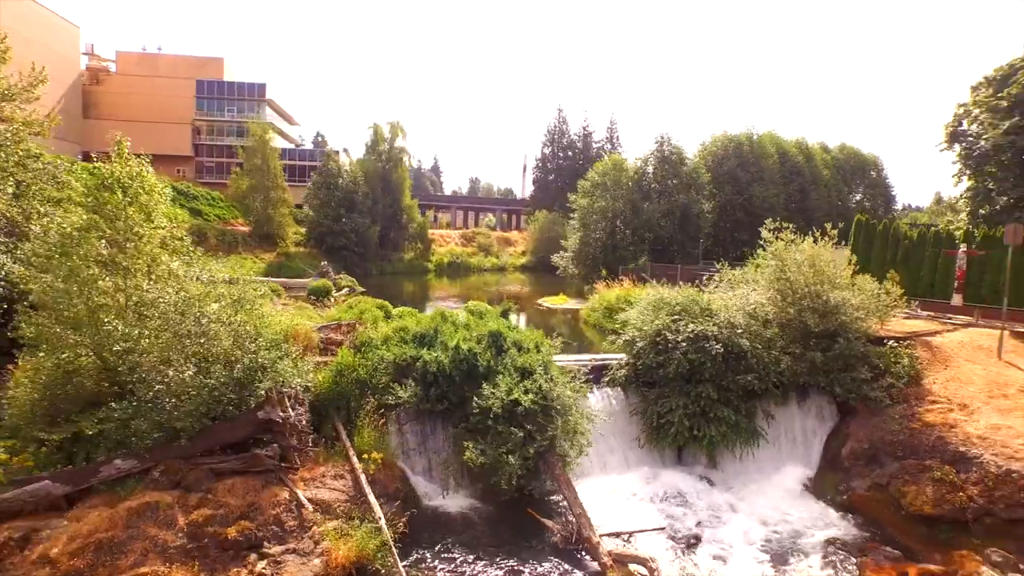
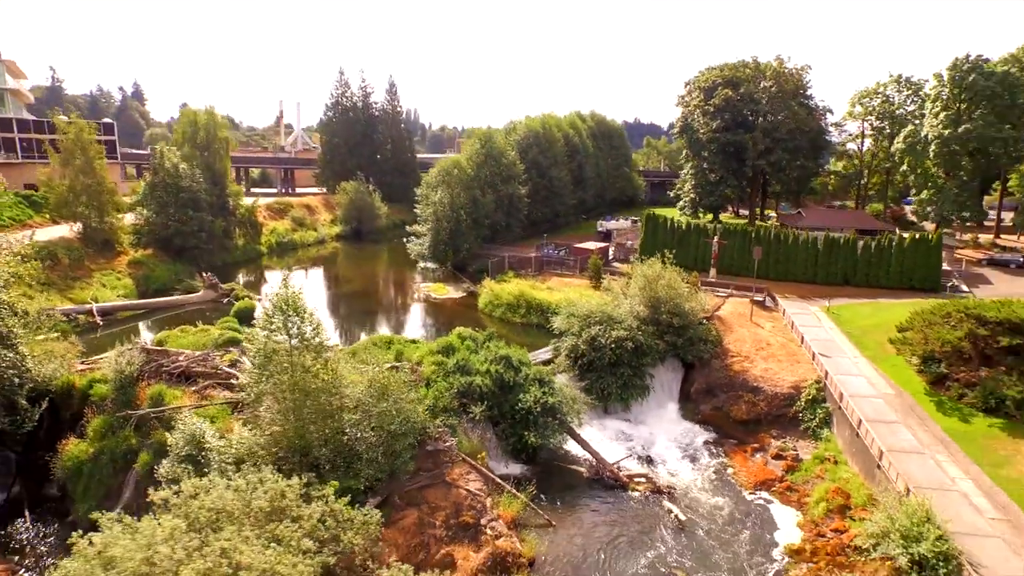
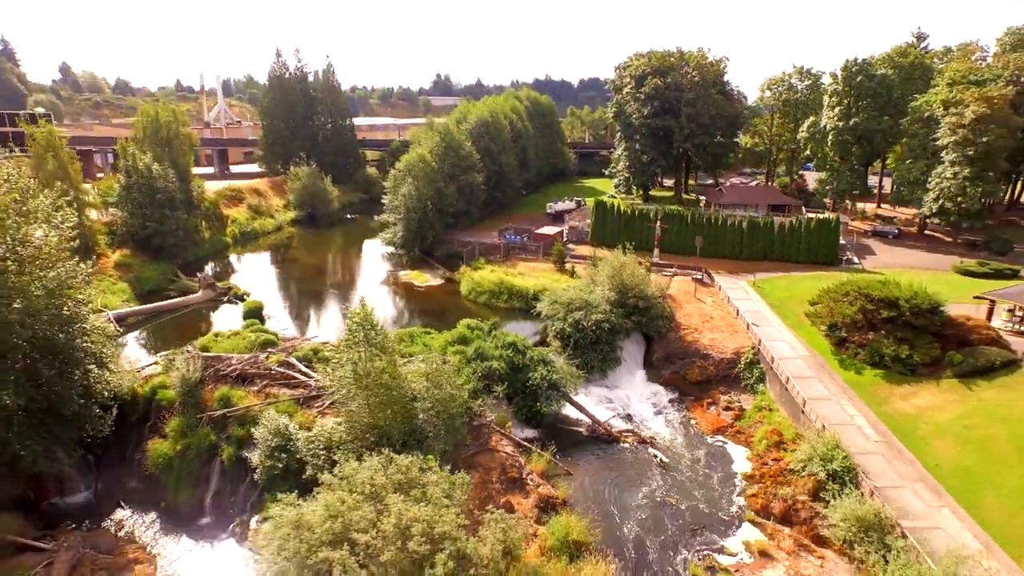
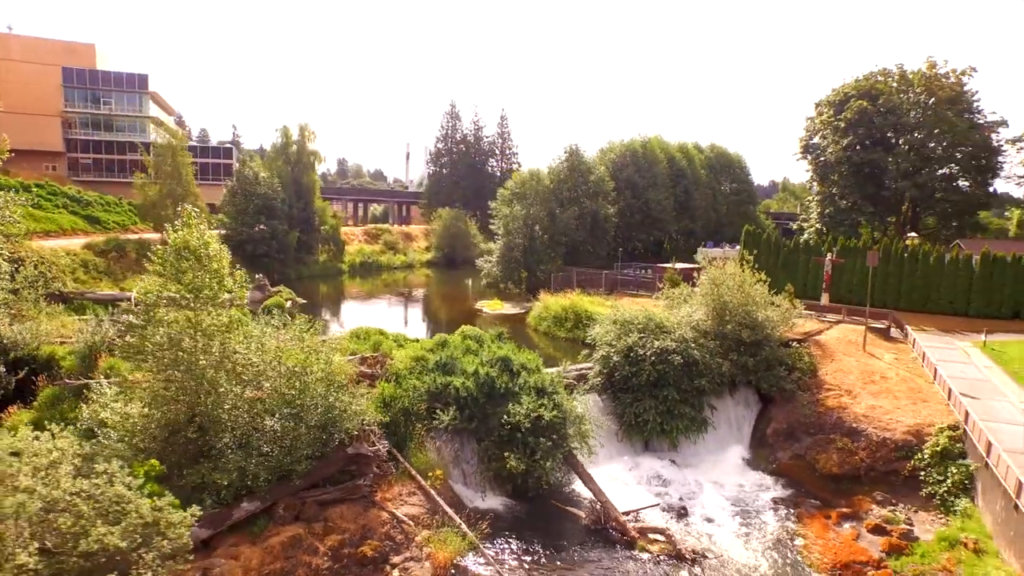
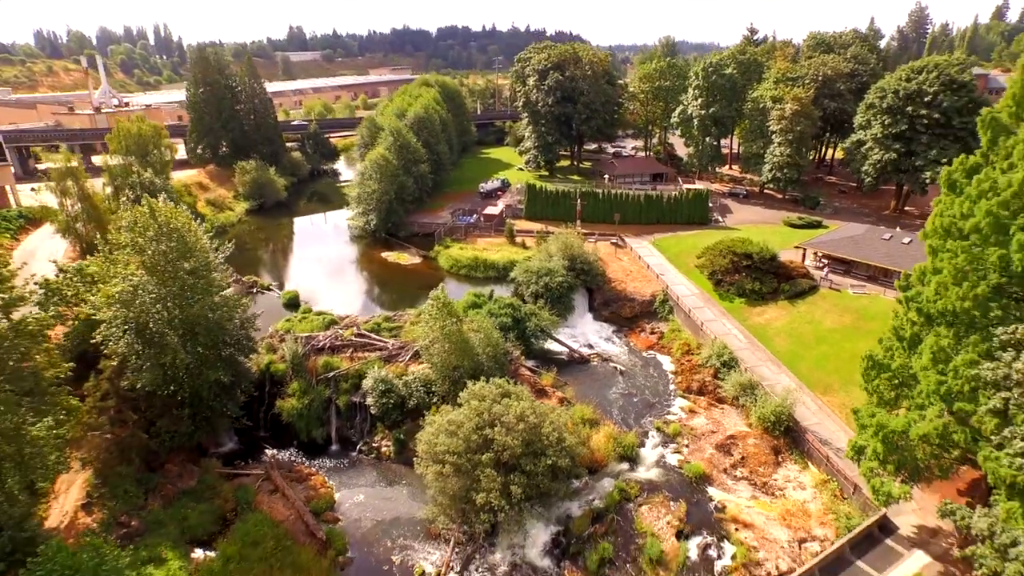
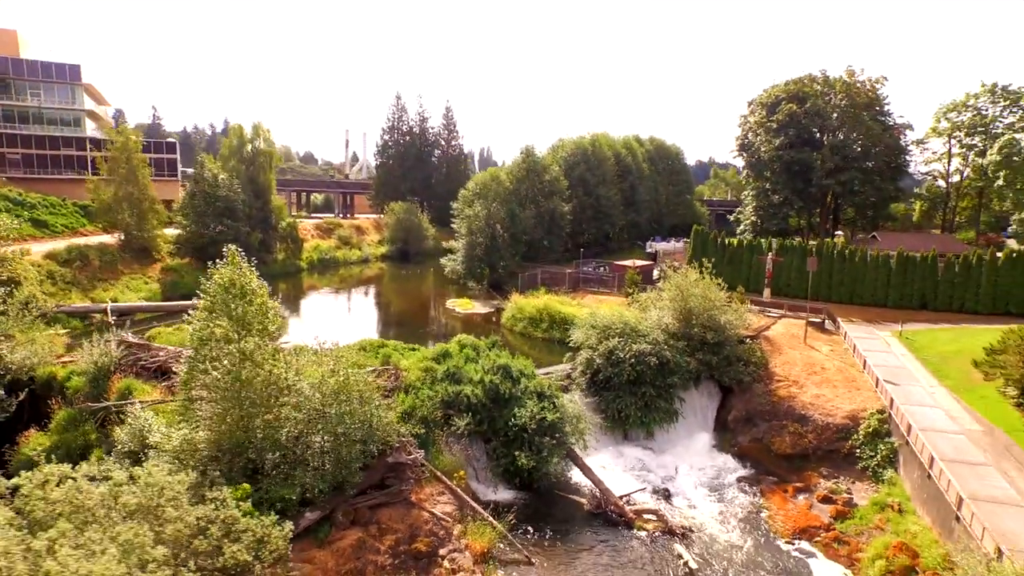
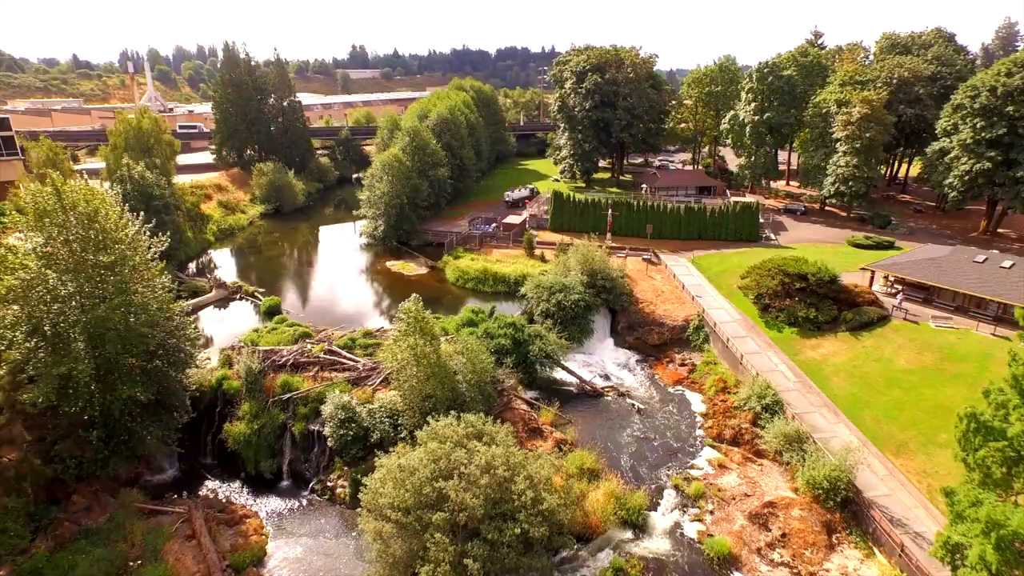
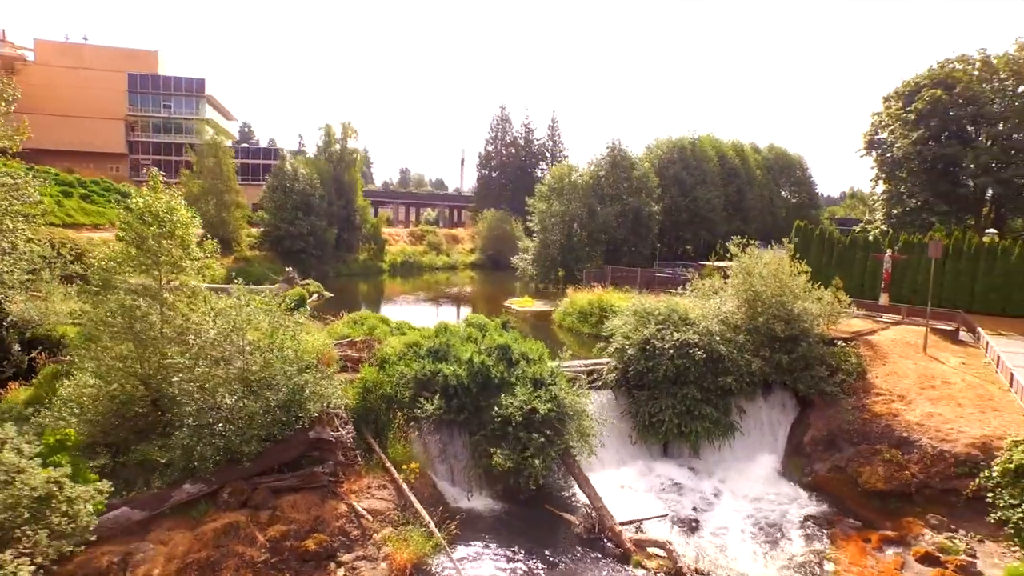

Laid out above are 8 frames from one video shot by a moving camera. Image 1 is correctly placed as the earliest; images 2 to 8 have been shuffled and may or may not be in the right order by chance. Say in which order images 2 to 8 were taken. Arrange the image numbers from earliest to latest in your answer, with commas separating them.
8, 4, 6, 2, 3, 7, 5
